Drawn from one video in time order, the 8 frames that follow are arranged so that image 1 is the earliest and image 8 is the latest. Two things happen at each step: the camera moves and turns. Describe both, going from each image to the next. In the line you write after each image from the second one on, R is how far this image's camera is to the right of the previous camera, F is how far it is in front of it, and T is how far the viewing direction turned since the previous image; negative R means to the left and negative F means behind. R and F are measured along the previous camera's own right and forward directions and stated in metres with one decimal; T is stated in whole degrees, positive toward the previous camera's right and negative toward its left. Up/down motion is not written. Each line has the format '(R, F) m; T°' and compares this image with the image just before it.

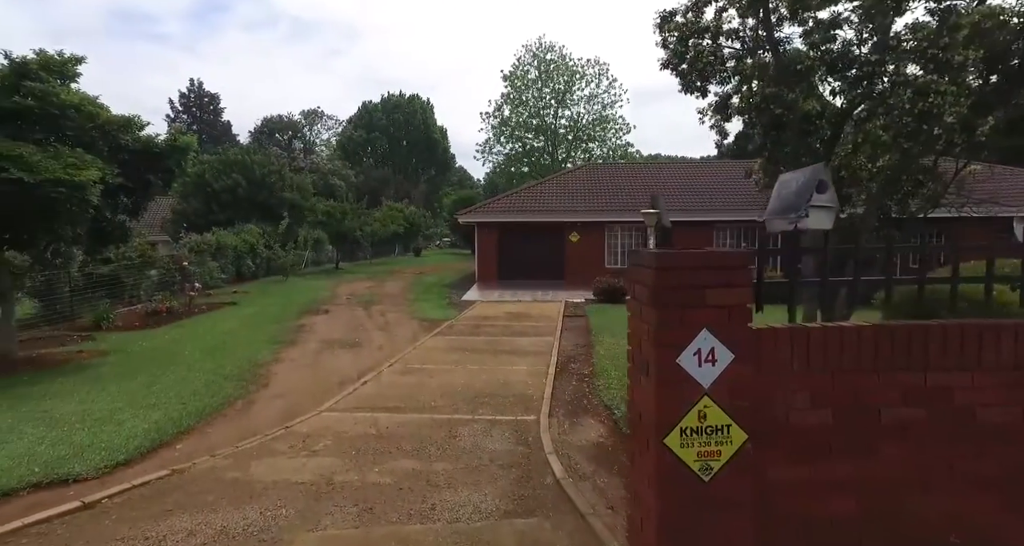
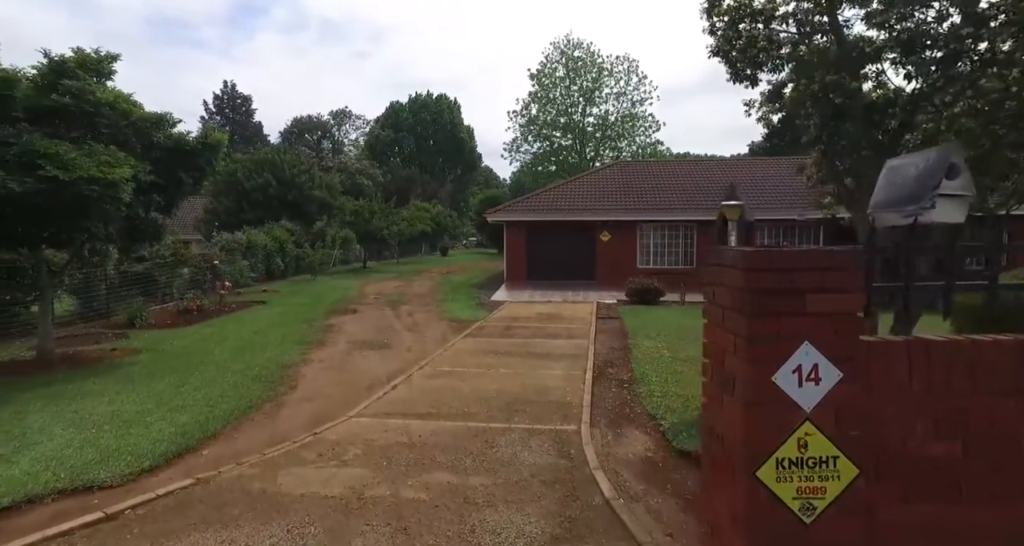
(-0.2, +0.4) m; -3°
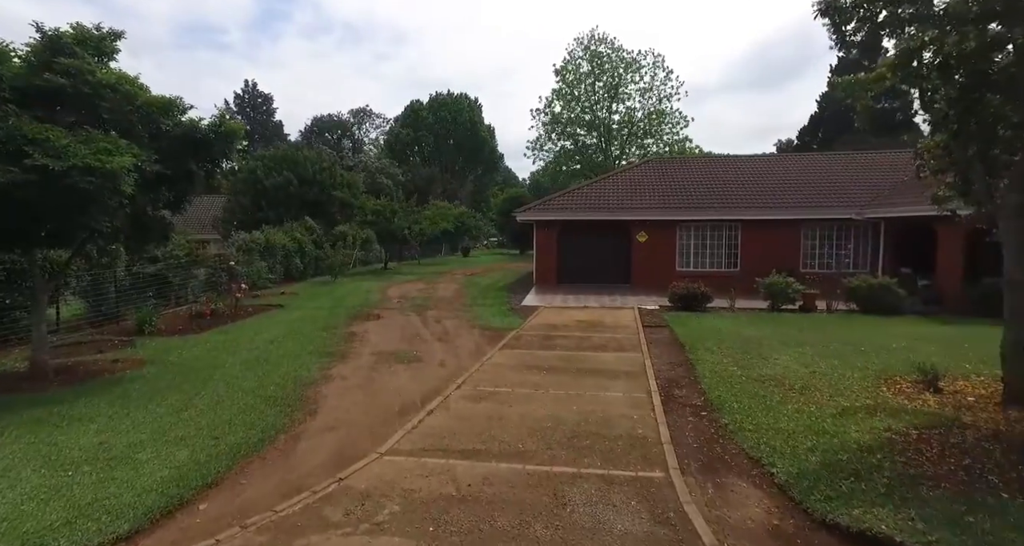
(-0.5, +1.2) m; -2°
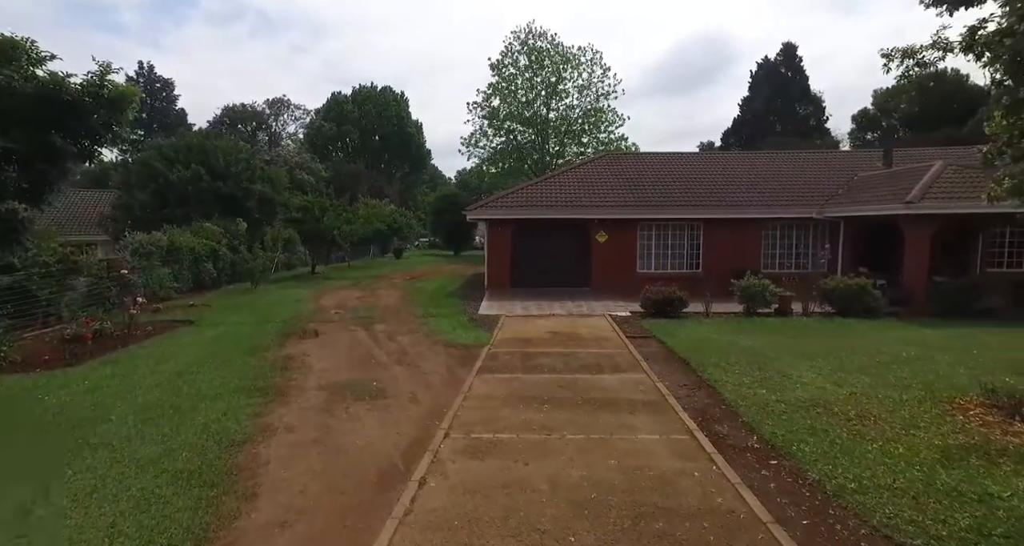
(-0.8, +1.9) m; +8°
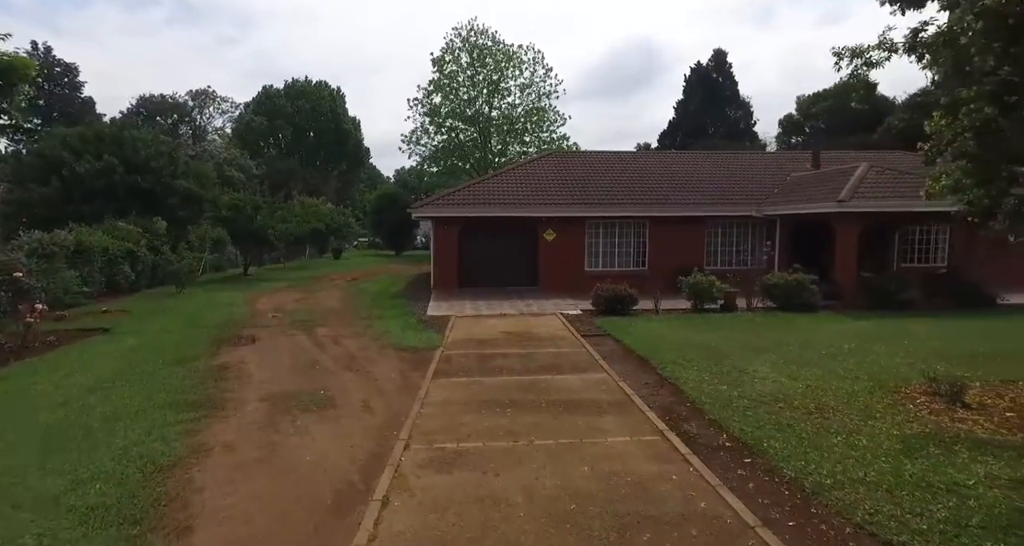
(-0.2, +0.4) m; +6°
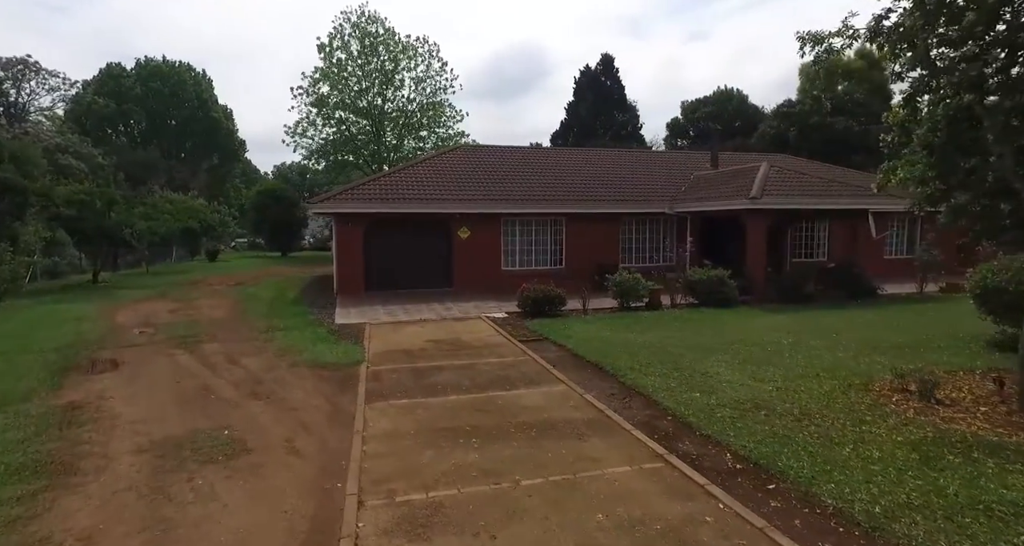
(-0.7, +1.2) m; +11°
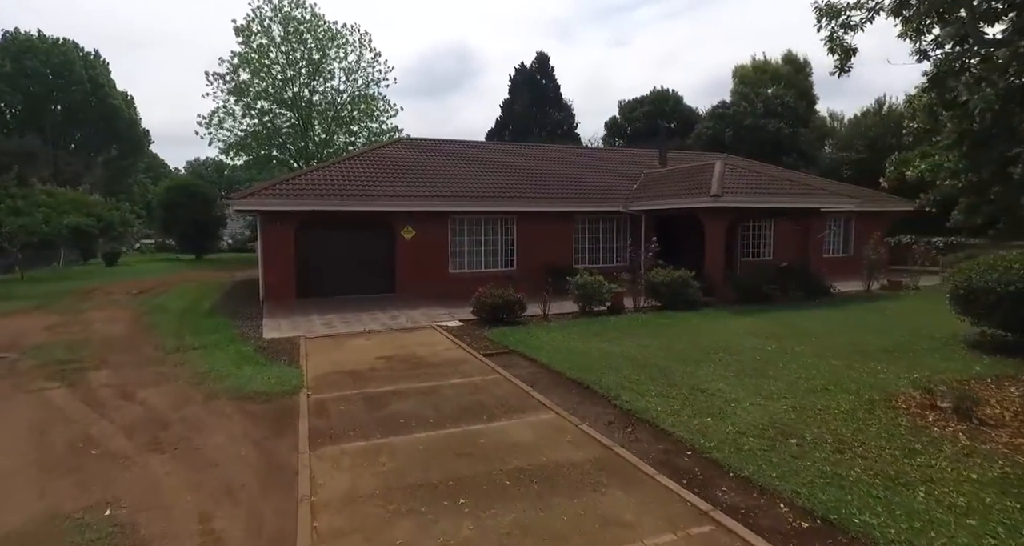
(-0.5, +1.3) m; +7°
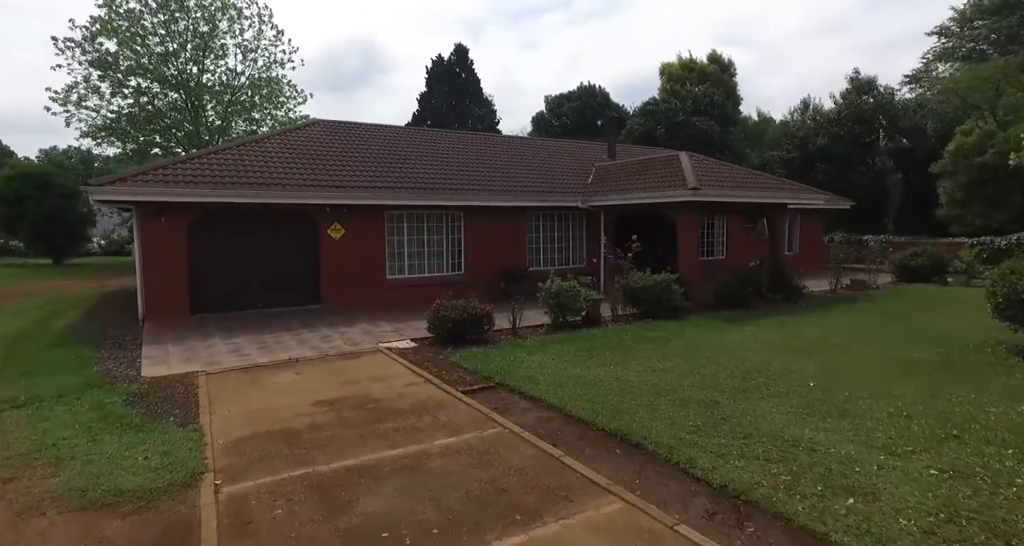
(-1.0, +2.5) m; +9°
